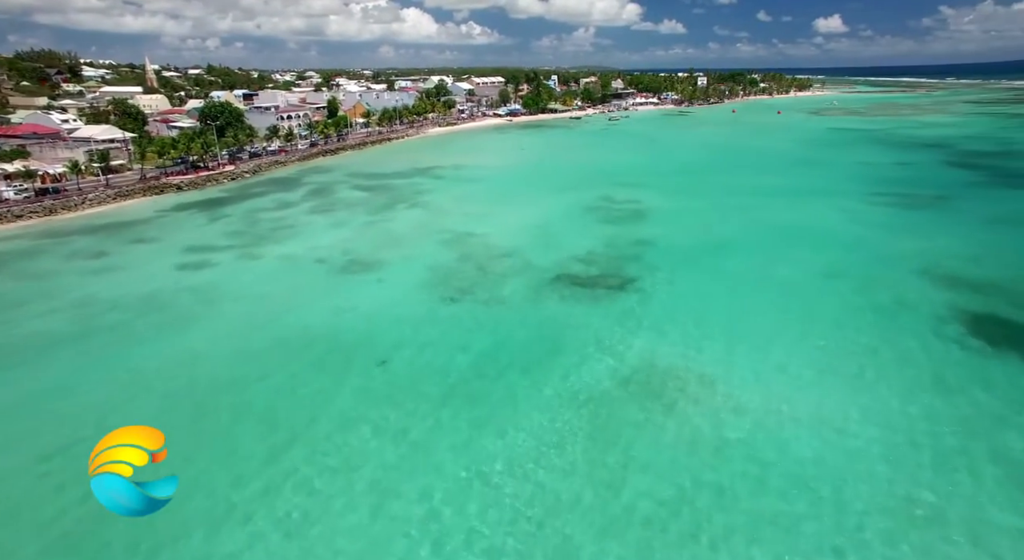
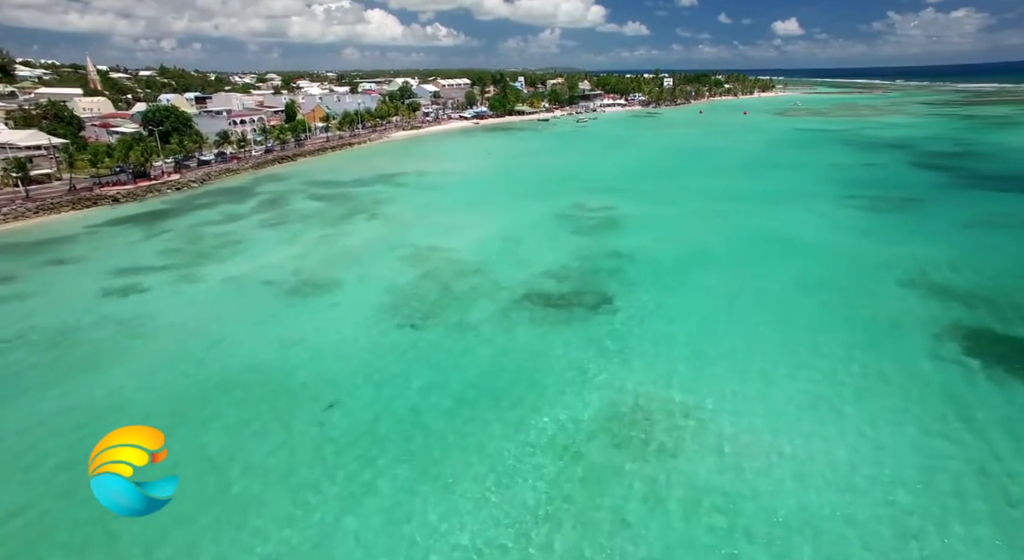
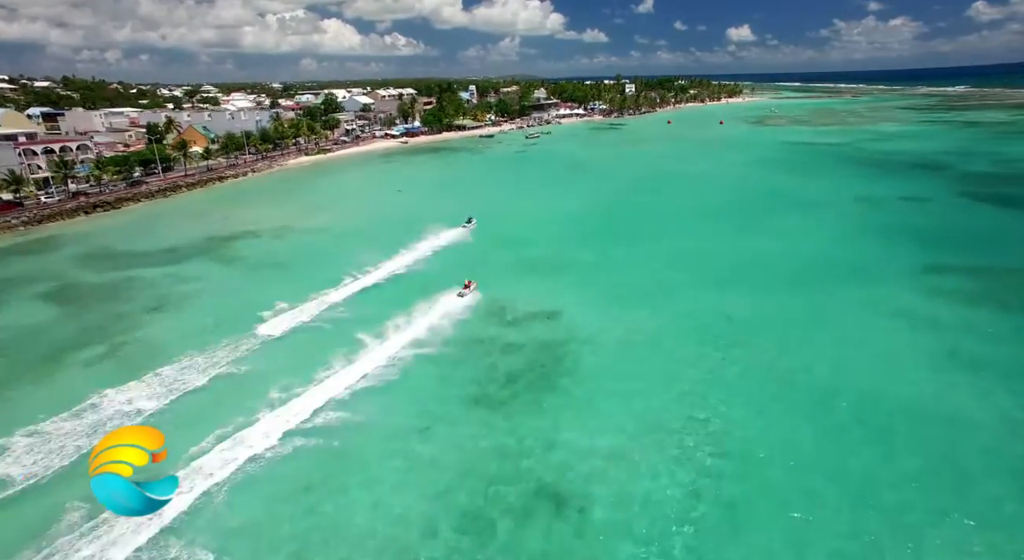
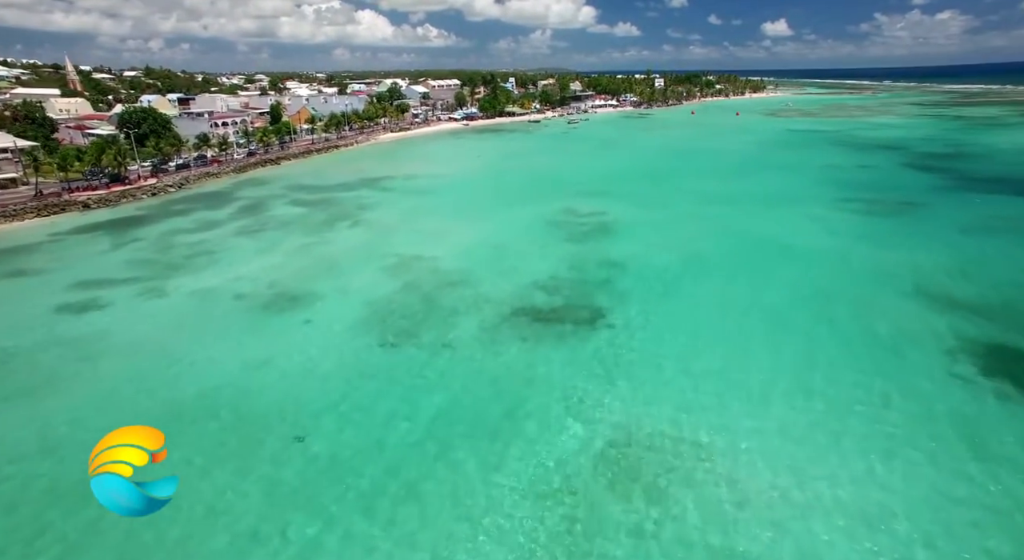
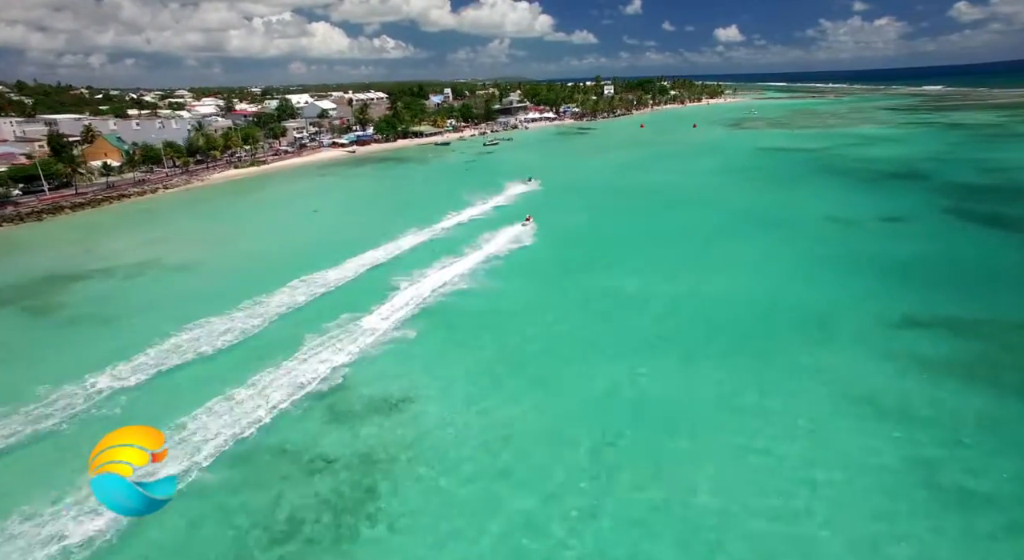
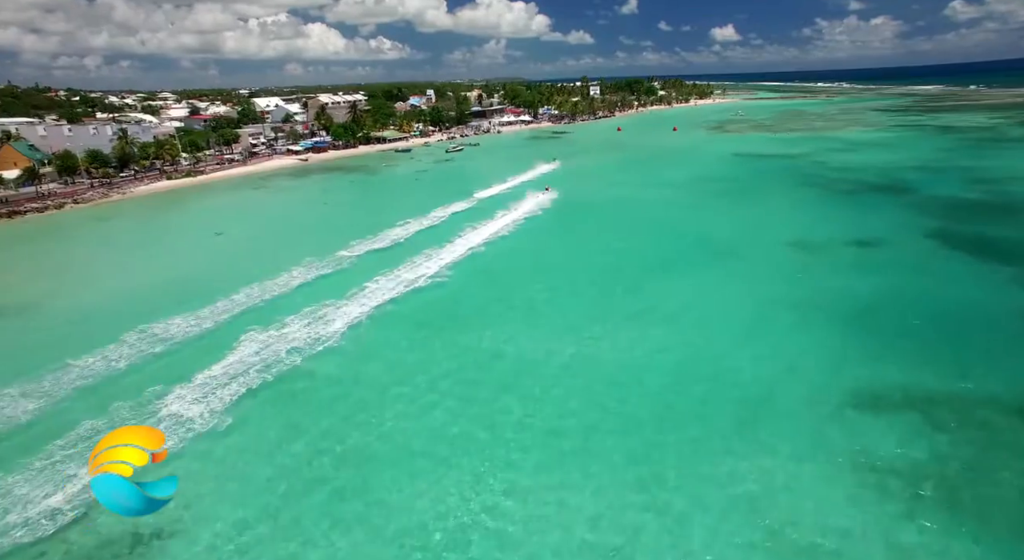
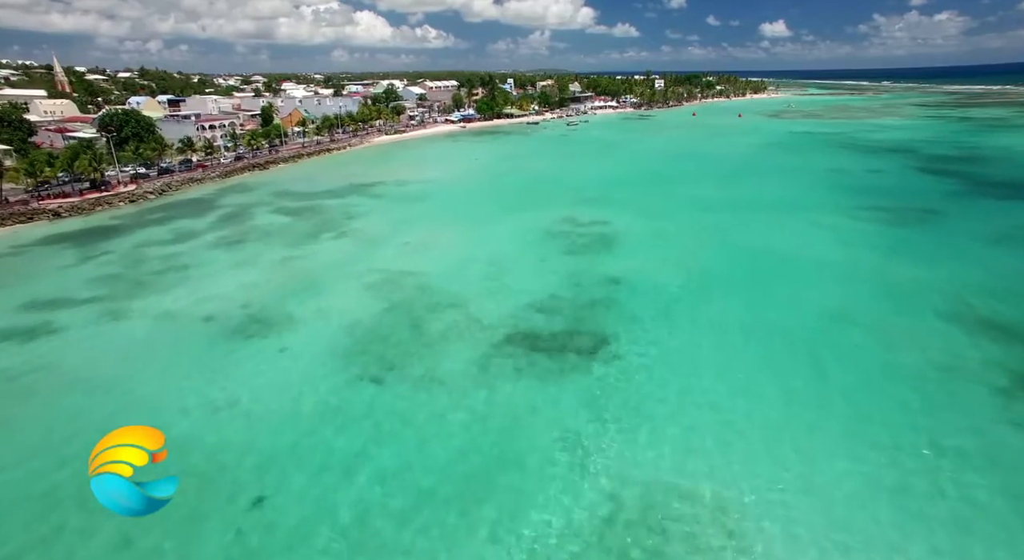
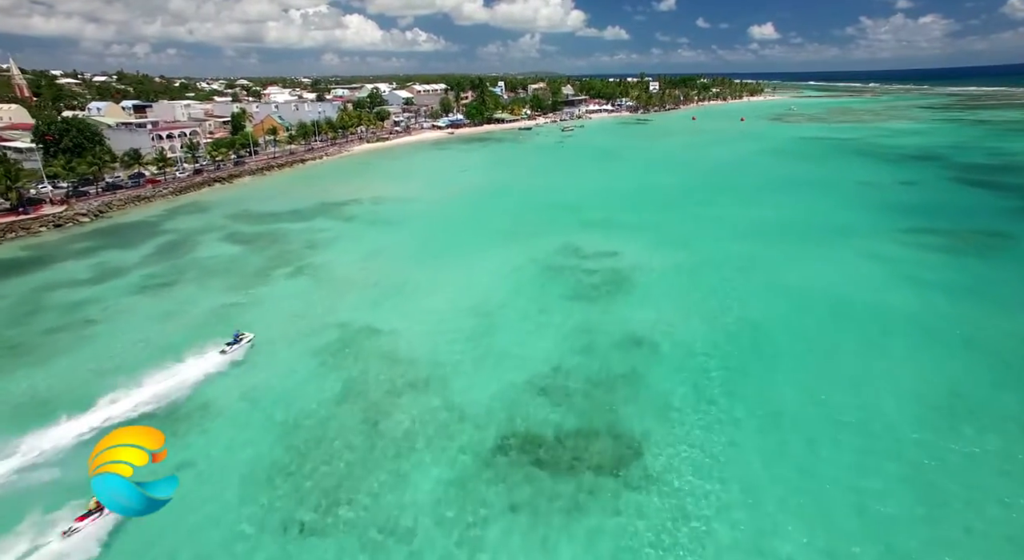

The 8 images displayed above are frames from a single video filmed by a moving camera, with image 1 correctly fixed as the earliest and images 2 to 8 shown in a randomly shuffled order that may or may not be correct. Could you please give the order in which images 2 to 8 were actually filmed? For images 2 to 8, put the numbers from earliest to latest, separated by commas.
2, 4, 7, 8, 3, 5, 6
